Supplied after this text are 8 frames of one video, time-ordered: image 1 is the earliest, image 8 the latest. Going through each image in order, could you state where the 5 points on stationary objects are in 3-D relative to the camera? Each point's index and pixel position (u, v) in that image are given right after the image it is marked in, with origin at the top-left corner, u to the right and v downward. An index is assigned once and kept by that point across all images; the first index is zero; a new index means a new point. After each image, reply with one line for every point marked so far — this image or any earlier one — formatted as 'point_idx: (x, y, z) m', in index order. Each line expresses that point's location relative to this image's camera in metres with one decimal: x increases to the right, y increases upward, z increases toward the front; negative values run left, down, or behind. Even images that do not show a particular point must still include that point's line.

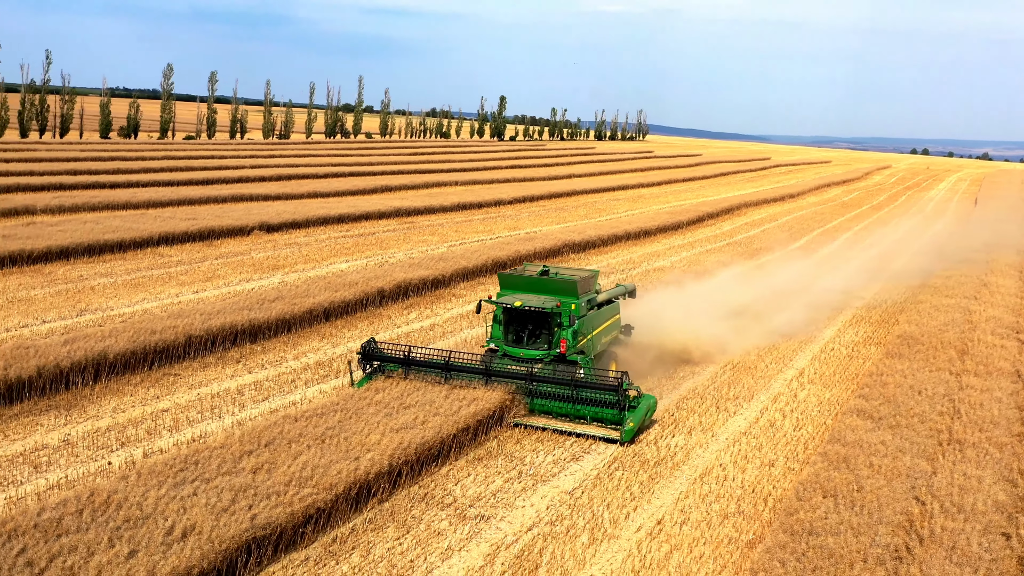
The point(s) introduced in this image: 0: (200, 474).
0: (-2.7, -1.6, +9.7) m
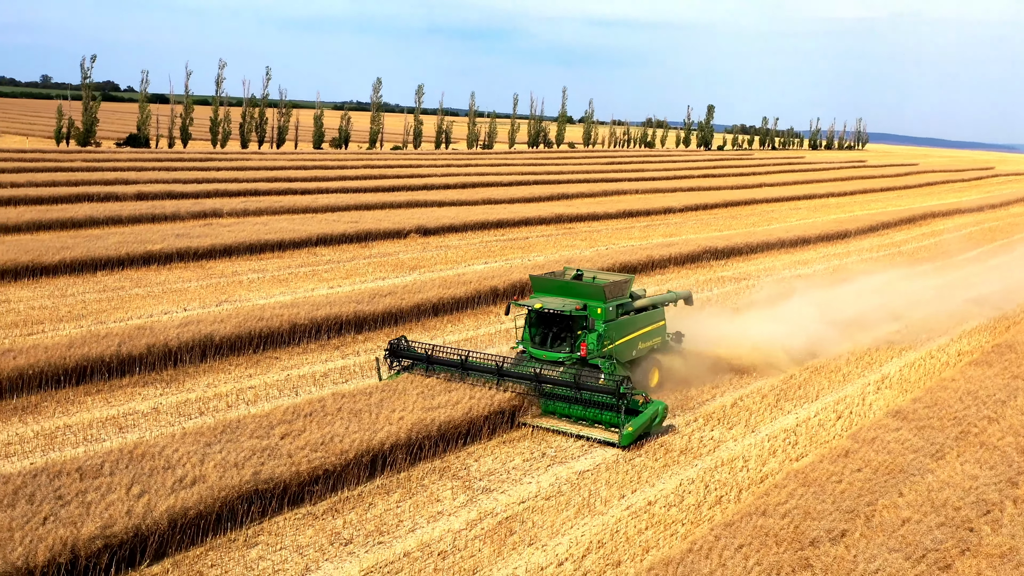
0: (-2.8, -1.4, +11.0) m
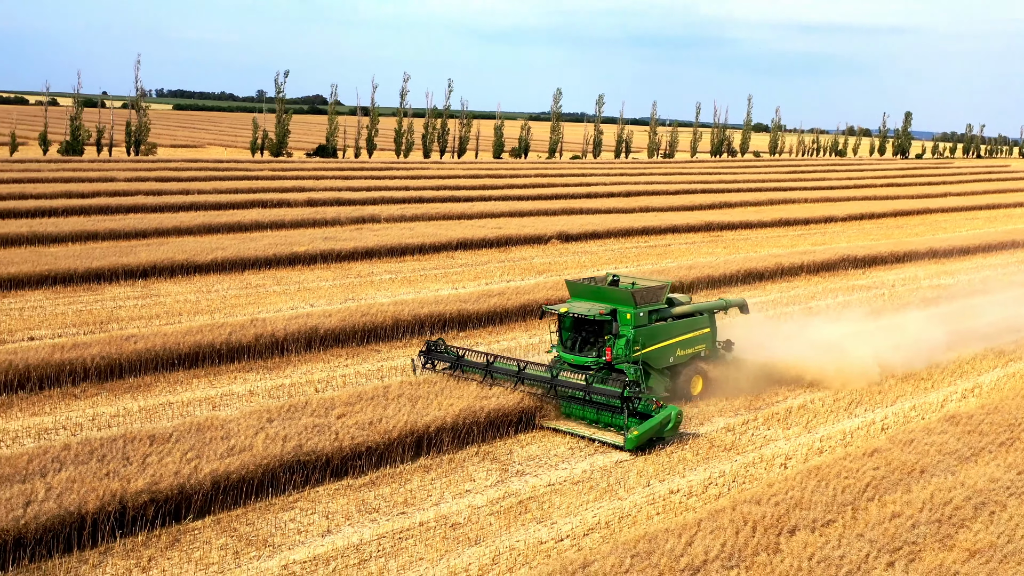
0: (-2.4, -1.4, +12.2) m
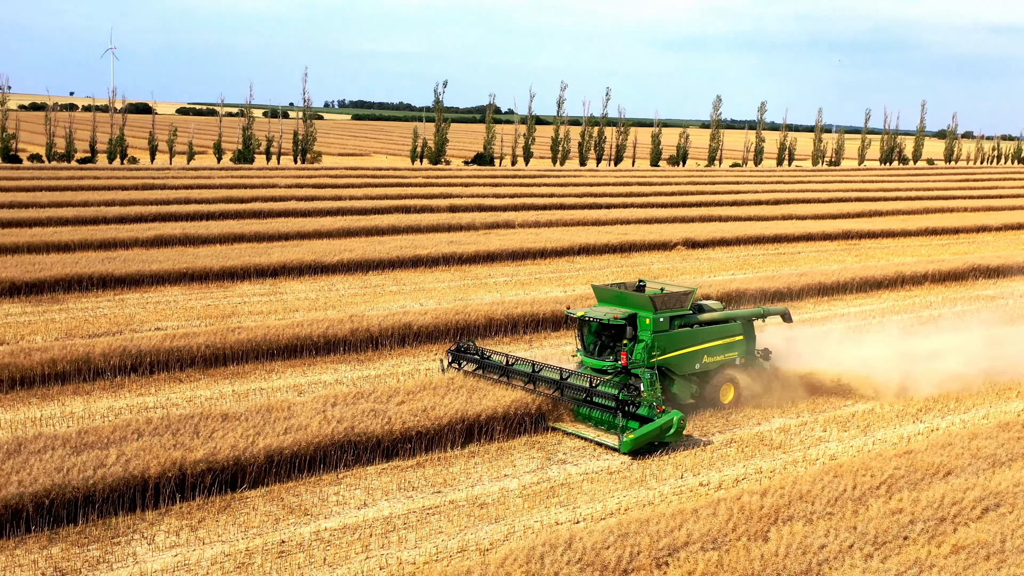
0: (-1.8, -1.3, +13.2) m
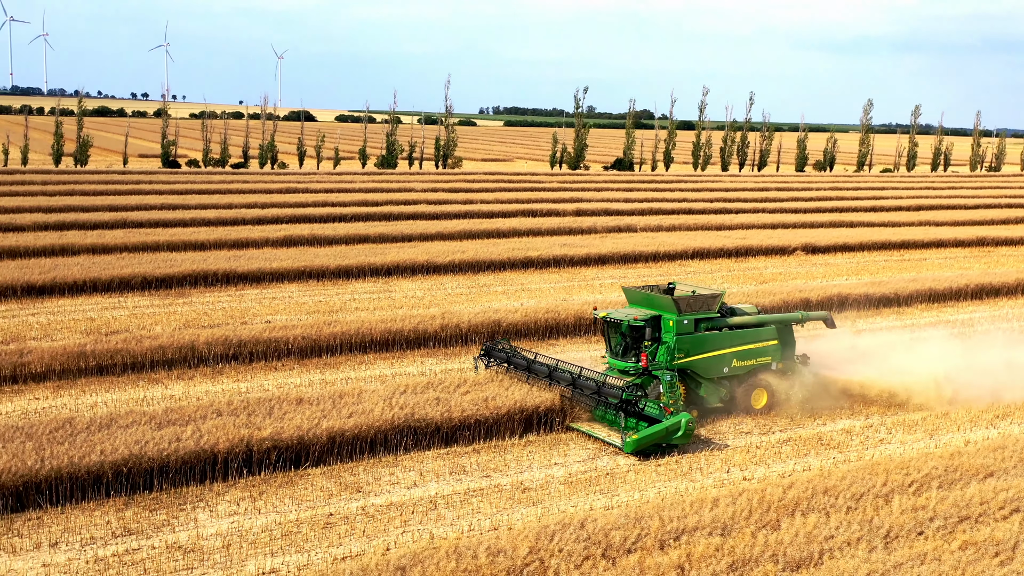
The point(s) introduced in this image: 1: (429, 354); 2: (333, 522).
0: (-1.1, -1.2, +13.9) m
1: (-1.3, -1.1, +18.2) m
2: (-1.6, -2.2, +10.4) m
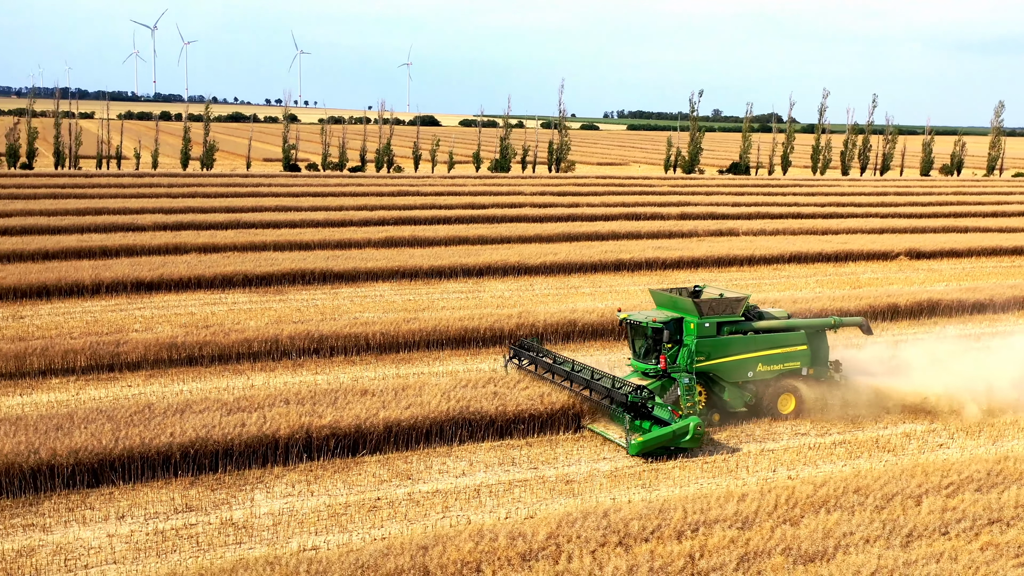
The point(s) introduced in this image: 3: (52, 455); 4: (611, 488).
0: (-0.3, -1.2, +14.3) m
1: (-0.1, -1.1, +18.6) m
2: (-1.3, -2.1, +10.9) m
3: (-4.6, -1.7, +11.2) m
4: (+1.0, -2.0, +11.4) m
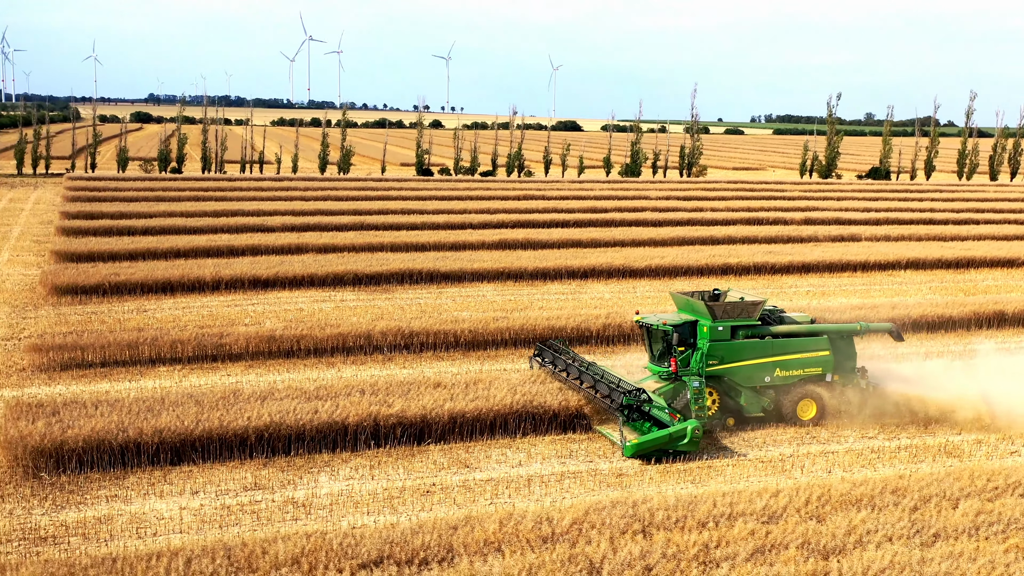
0: (+0.6, -1.2, +14.7) m
1: (+1.3, -1.1, +19.0) m
2: (-0.8, -2.1, +11.4) m
3: (-4.0, -1.6, +12.2) m
4: (+1.5, -2.0, +11.7) m
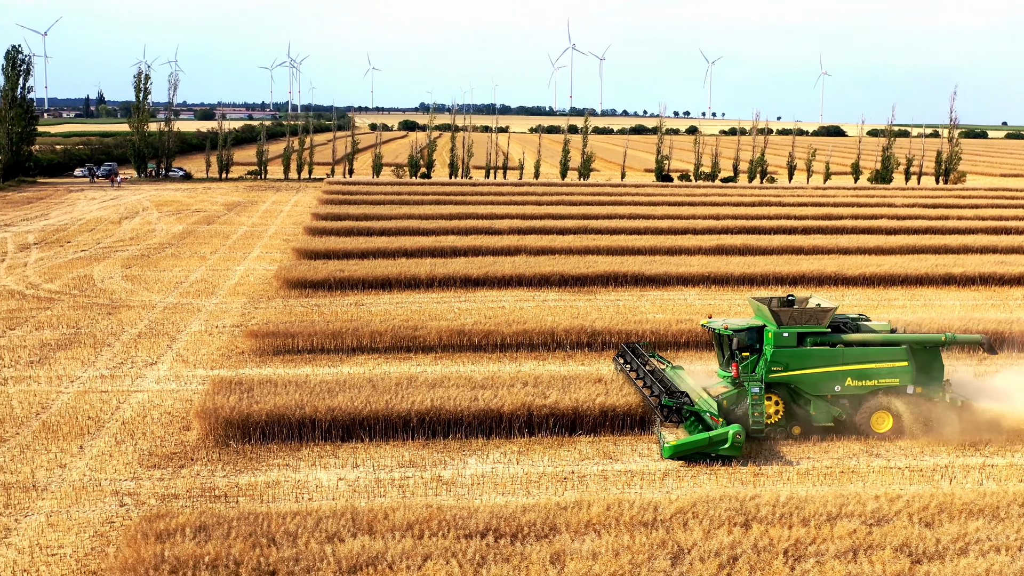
0: (+2.7, -1.2, +14.9) m
1: (+4.3, -1.1, +18.9) m
2: (+0.6, -2.0, +12.0) m
3: (-2.4, -1.5, +13.5) m
4: (+2.9, -2.0, +11.7) m
